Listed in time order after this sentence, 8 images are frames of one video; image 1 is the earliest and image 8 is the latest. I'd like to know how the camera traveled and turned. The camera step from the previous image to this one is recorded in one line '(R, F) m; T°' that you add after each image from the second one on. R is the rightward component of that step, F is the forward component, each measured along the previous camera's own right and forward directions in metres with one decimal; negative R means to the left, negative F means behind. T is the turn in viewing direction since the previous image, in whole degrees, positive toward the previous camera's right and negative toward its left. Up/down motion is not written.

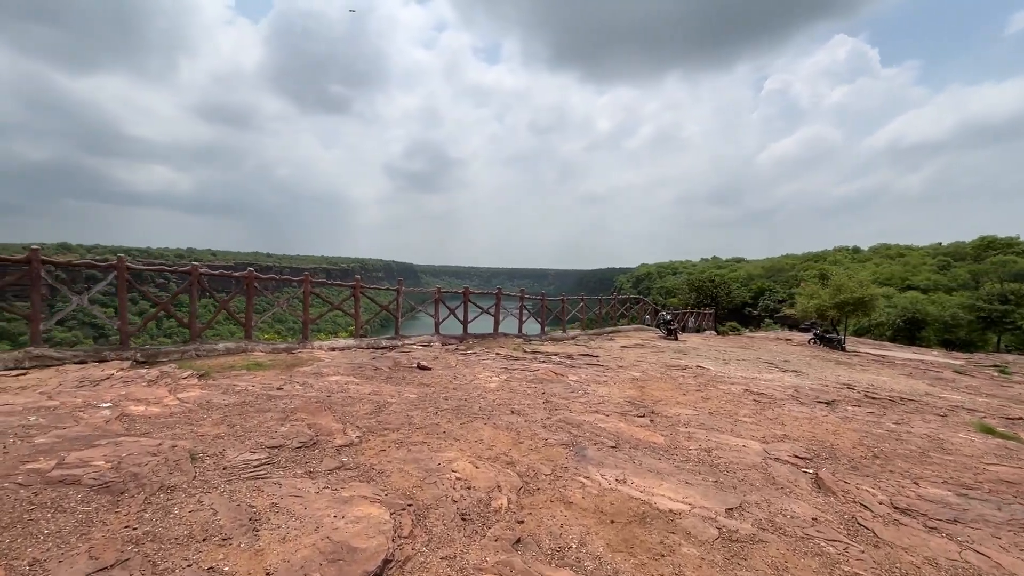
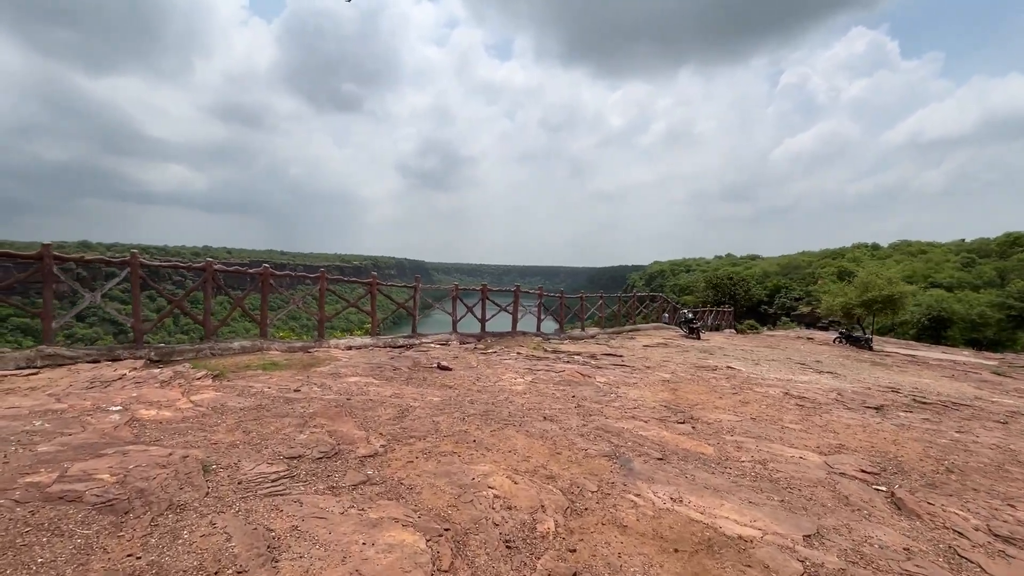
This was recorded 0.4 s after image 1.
(-0.2, +0.4) m; -1°
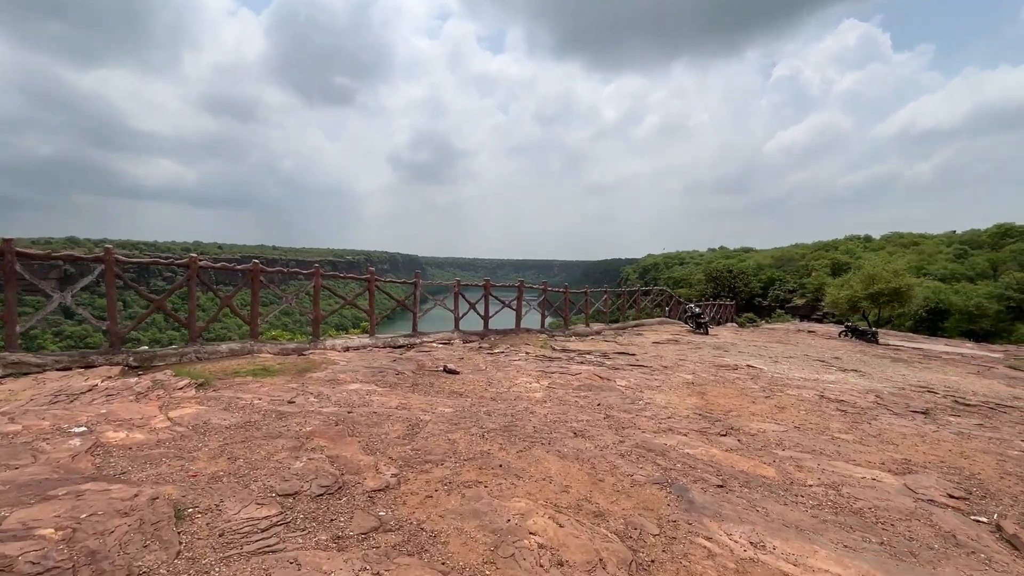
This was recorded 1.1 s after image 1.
(-0.3, +0.6) m; +1°
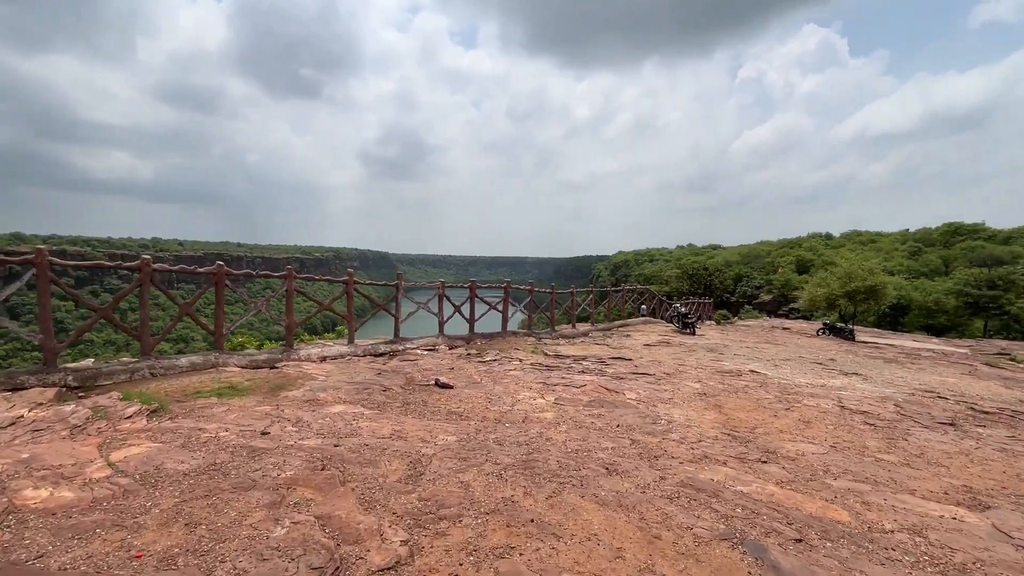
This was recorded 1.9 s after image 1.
(-0.4, +0.7) m; +3°
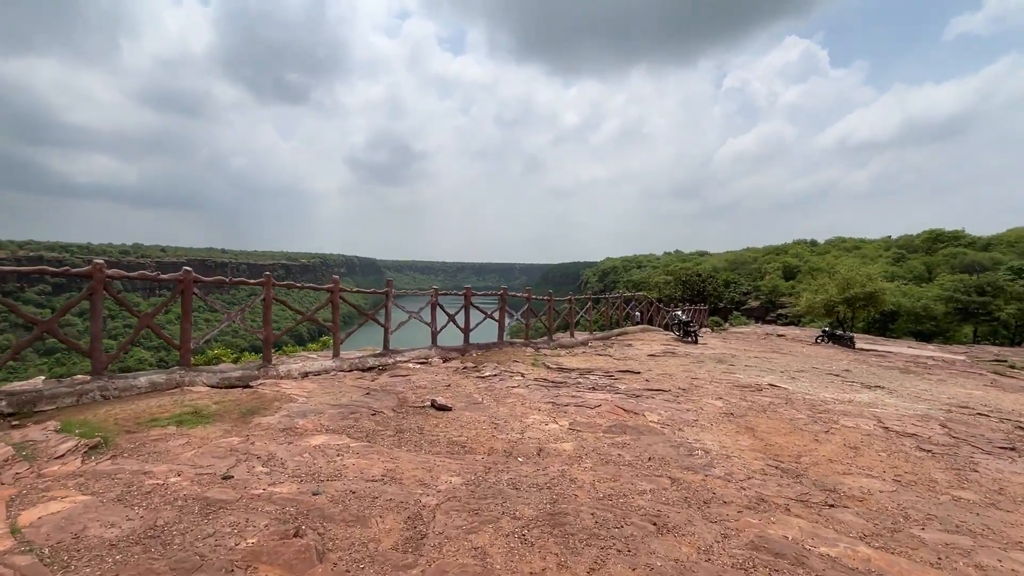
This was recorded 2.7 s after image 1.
(-0.2, +0.7) m; +1°
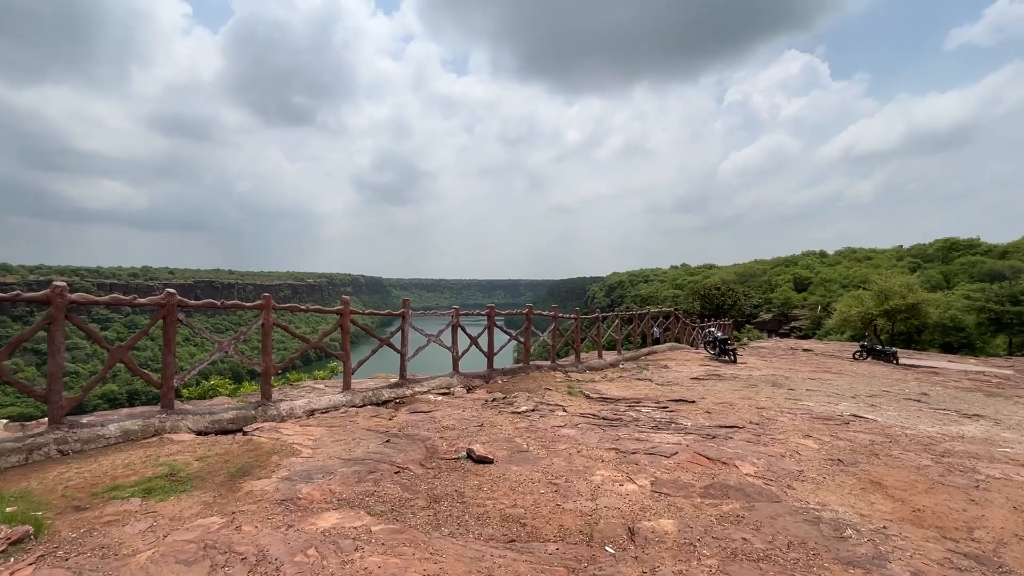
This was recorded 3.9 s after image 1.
(-0.5, +1.1) m; -1°
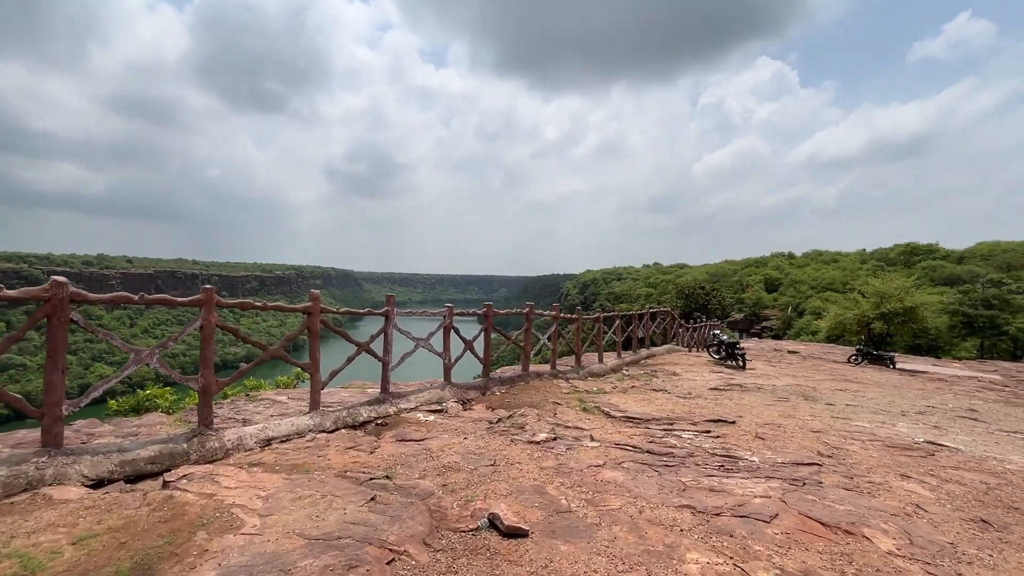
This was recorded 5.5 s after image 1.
(-0.5, +1.5) m; +3°
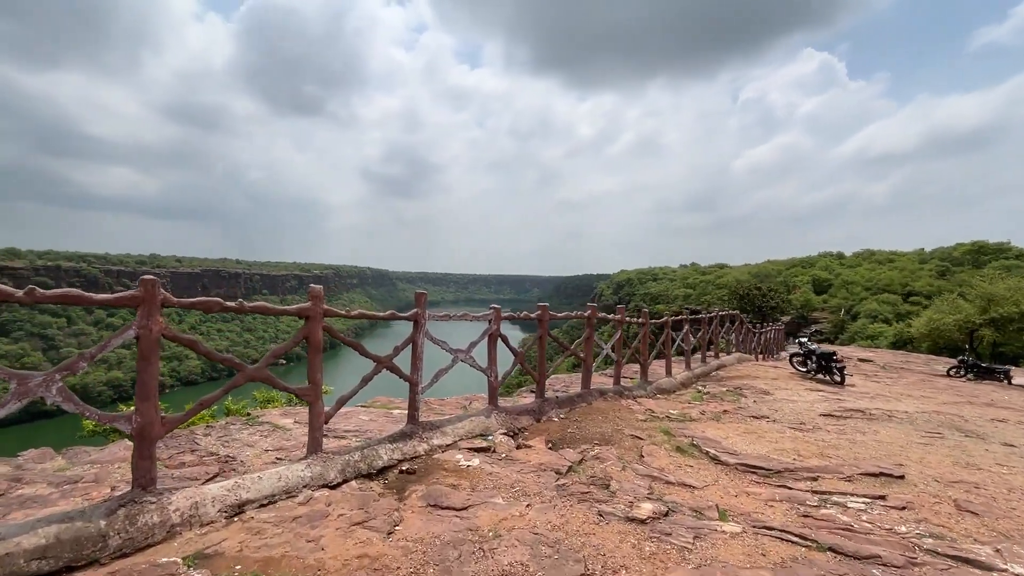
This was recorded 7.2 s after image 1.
(-0.4, +1.8) m; -4°
